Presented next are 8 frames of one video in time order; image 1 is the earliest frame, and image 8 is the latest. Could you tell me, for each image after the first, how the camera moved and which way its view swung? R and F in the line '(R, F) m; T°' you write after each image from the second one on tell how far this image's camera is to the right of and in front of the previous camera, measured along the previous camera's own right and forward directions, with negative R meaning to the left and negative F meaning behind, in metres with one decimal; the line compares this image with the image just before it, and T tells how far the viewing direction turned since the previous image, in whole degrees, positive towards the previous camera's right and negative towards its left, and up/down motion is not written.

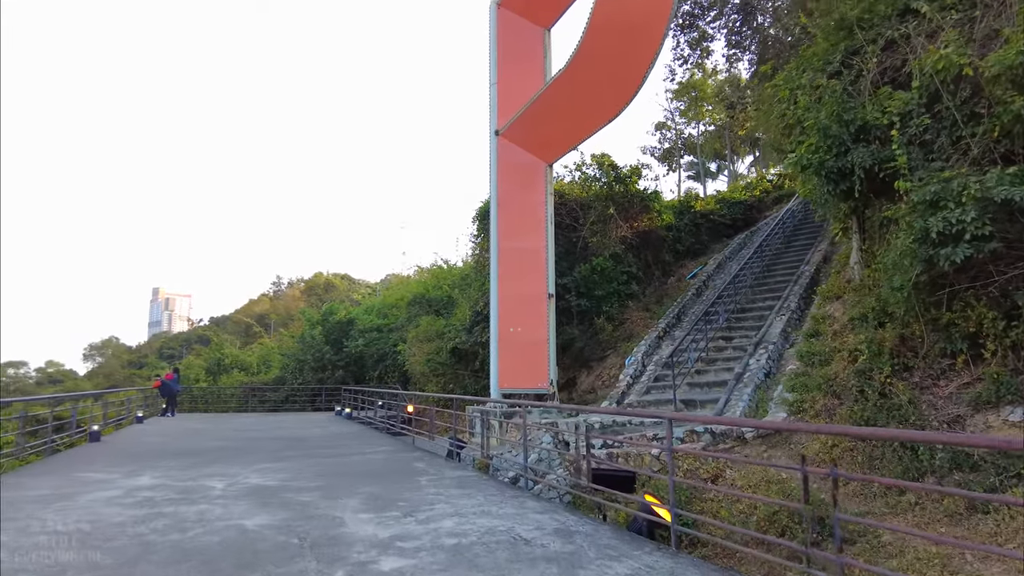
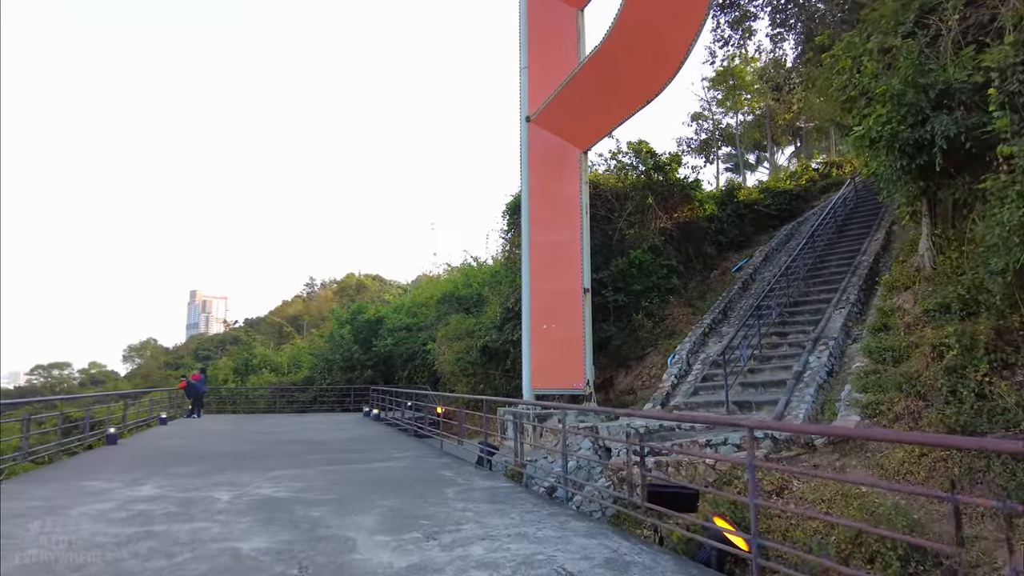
(0.0, +0.7) m; -3°
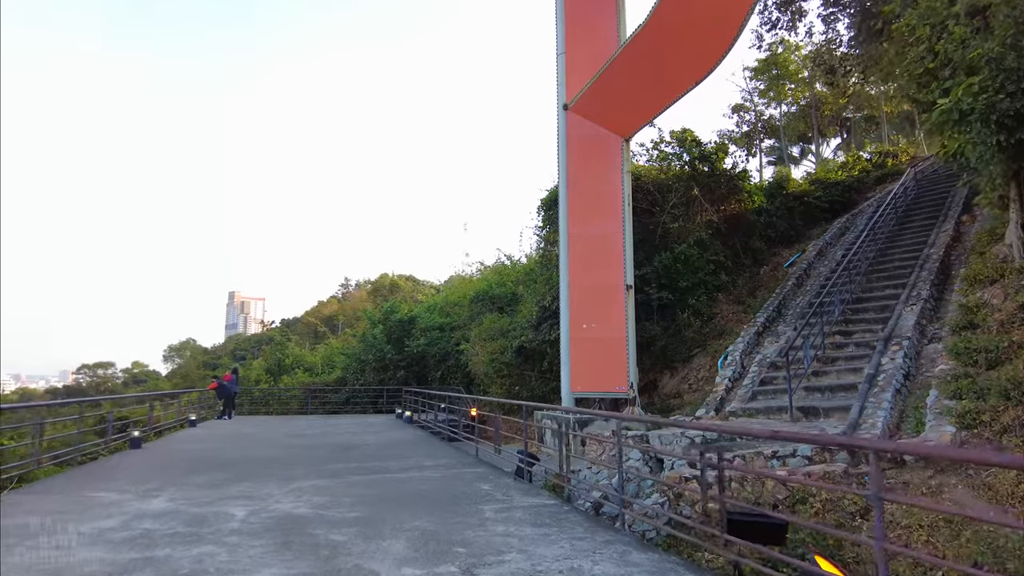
(-0.1, +0.6) m; -3°
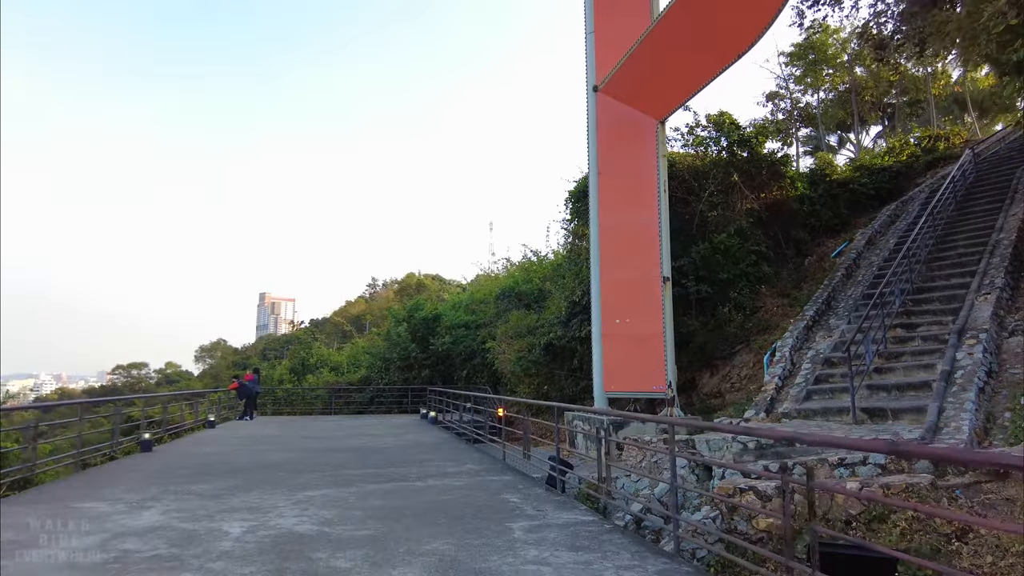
(0.0, +0.7) m; -2°
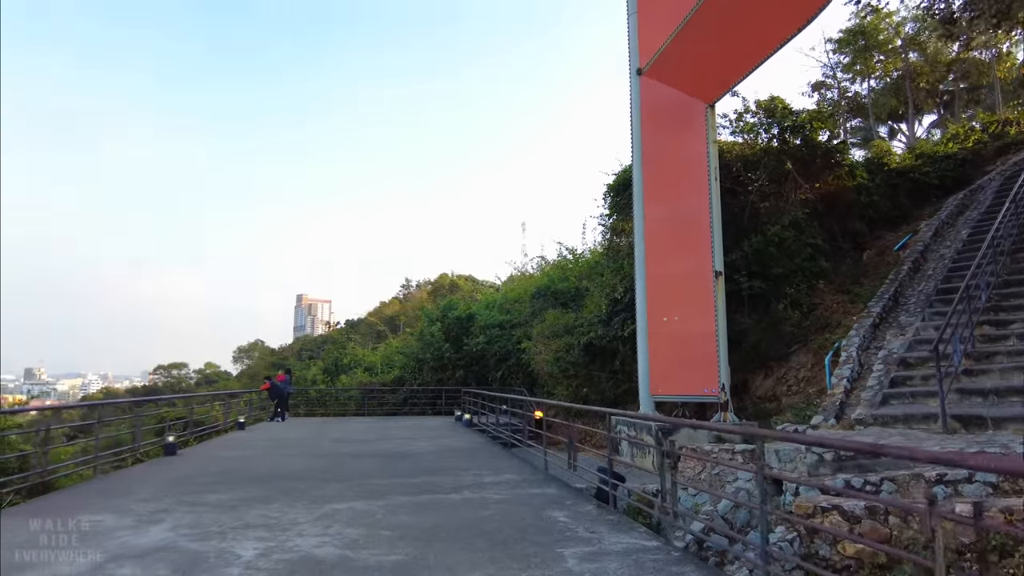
(-0.1, +0.6) m; -3°
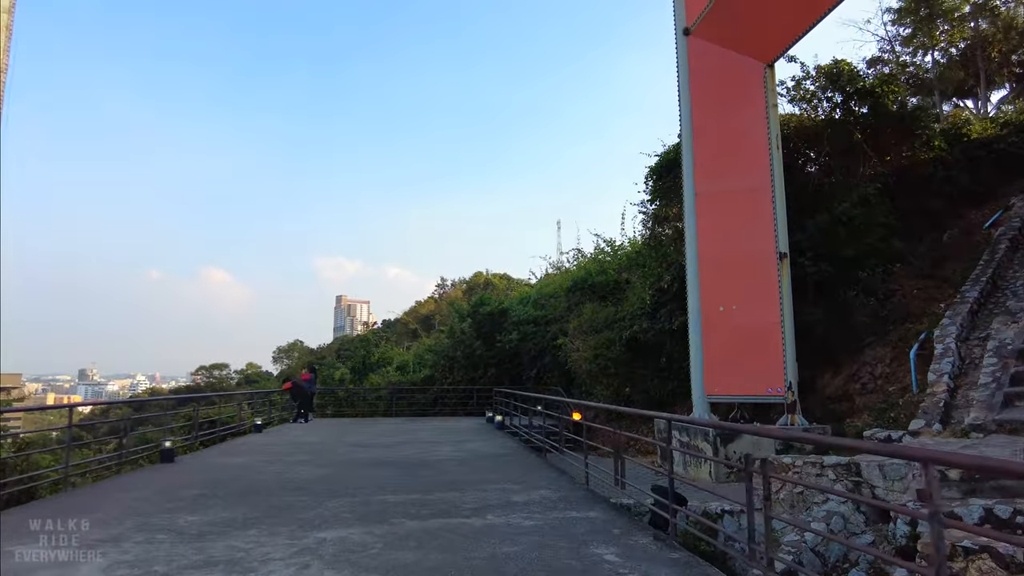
(0.0, +1.1) m; -3°
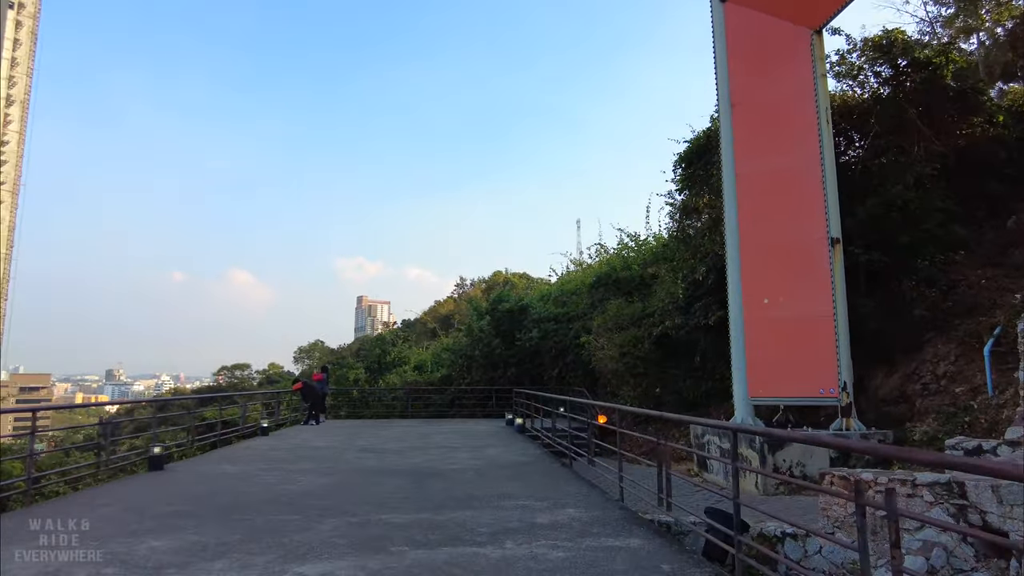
(0.0, +0.8) m; -2°
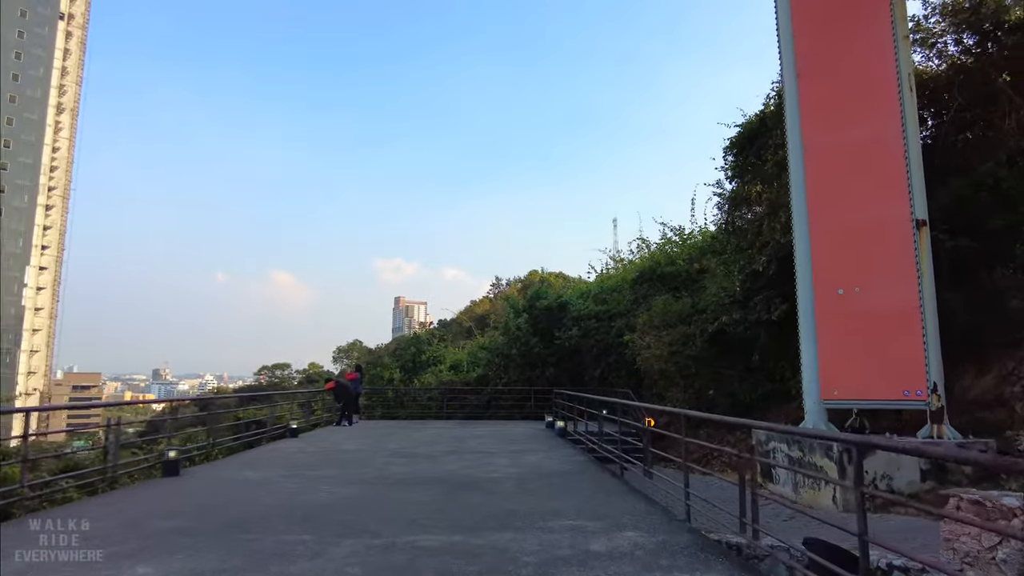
(-0.1, +0.7) m; -3°
